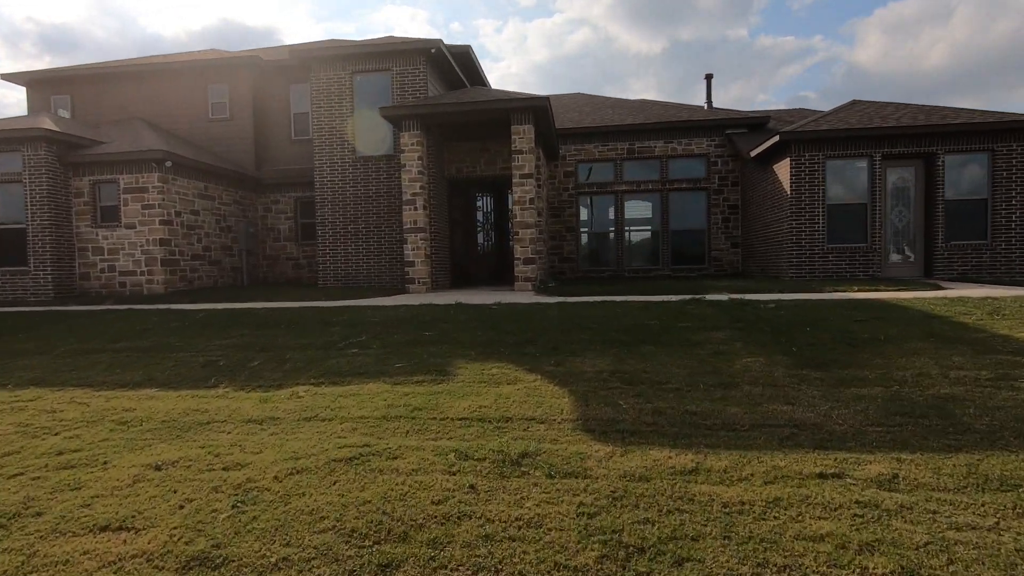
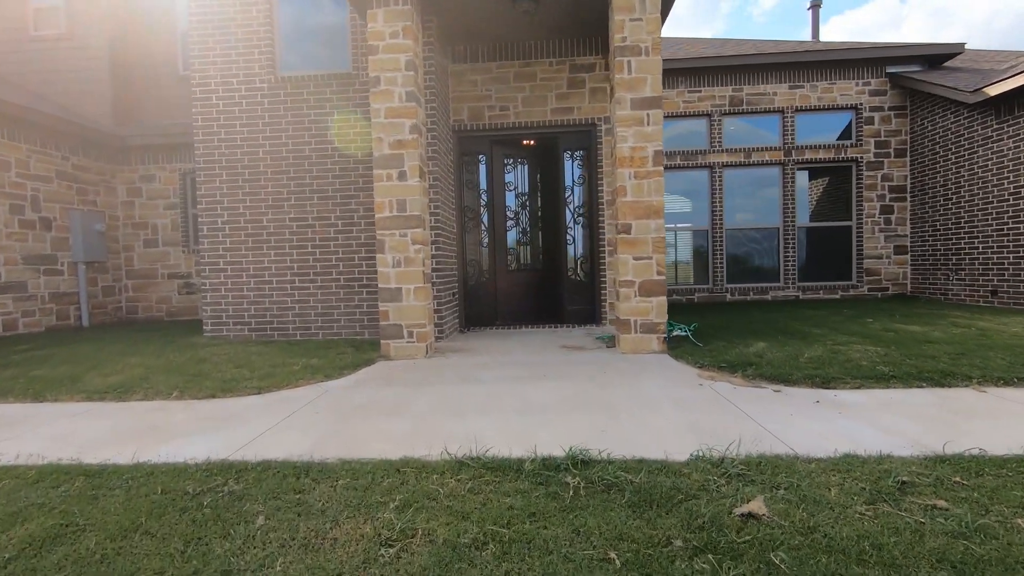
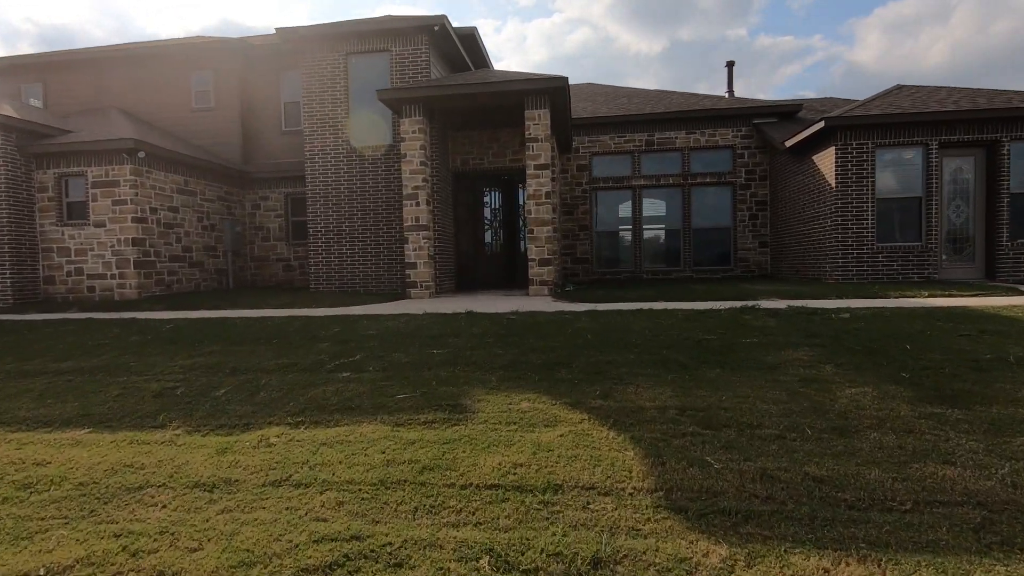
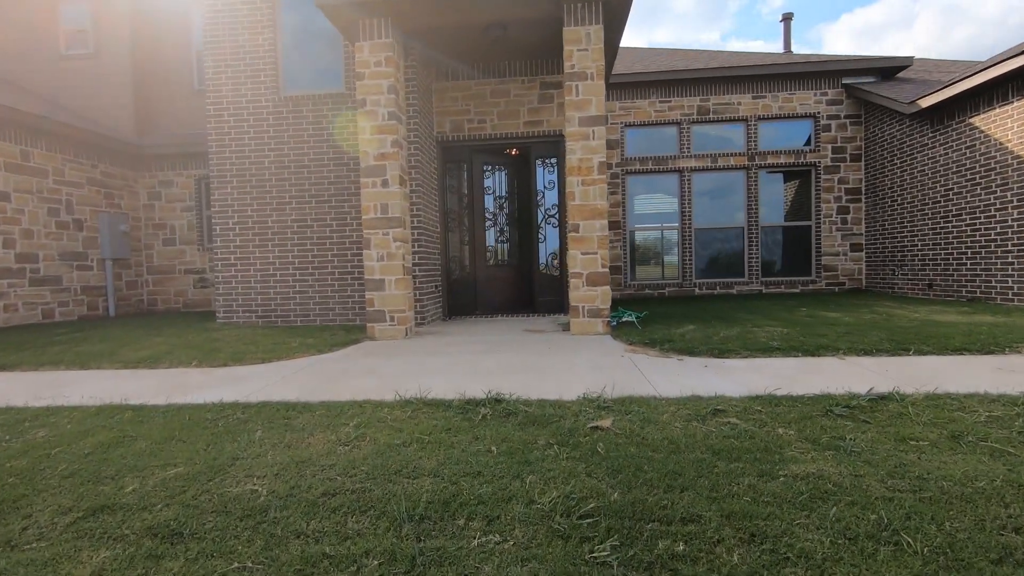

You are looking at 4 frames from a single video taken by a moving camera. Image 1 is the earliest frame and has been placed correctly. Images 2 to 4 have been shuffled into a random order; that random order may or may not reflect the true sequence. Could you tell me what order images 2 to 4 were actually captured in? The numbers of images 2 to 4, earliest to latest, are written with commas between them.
3, 4, 2
